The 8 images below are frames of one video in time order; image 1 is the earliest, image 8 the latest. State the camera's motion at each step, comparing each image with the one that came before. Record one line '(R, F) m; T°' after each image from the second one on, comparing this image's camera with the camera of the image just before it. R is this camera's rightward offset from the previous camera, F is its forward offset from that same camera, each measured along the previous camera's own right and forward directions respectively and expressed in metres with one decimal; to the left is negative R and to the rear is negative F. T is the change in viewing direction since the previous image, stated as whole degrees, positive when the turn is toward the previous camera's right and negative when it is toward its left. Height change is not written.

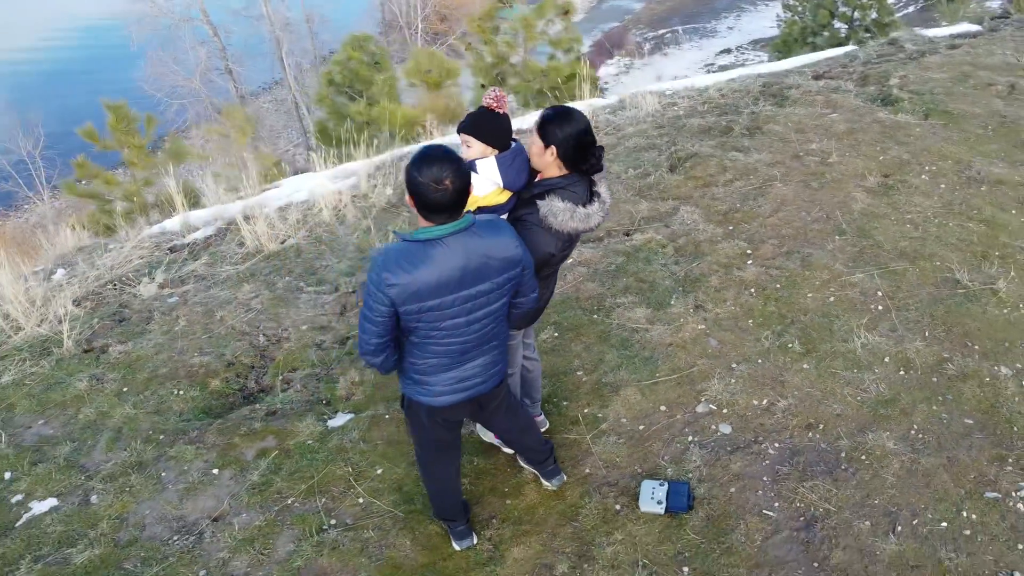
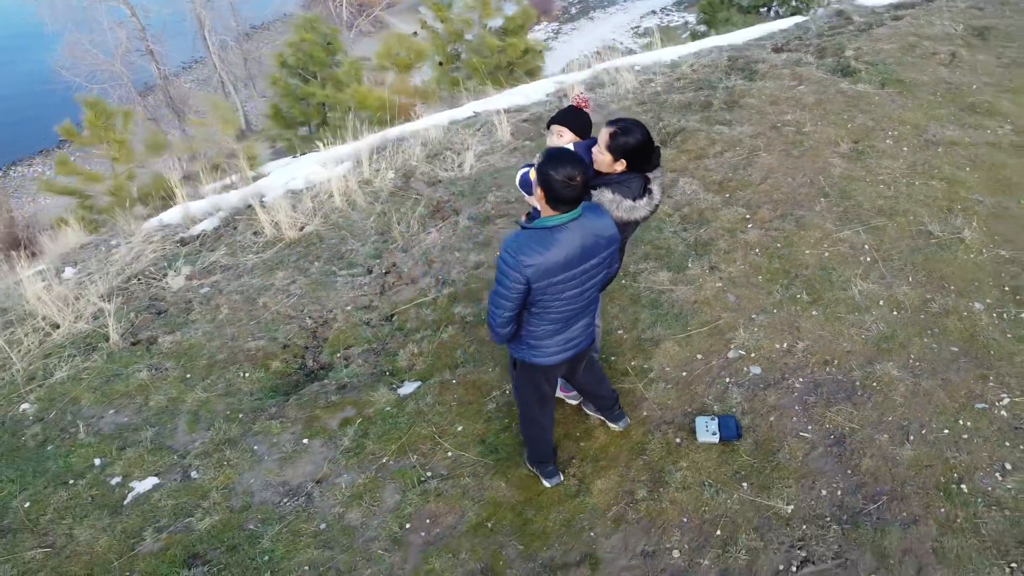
(-0.3, -0.3) m; +5°
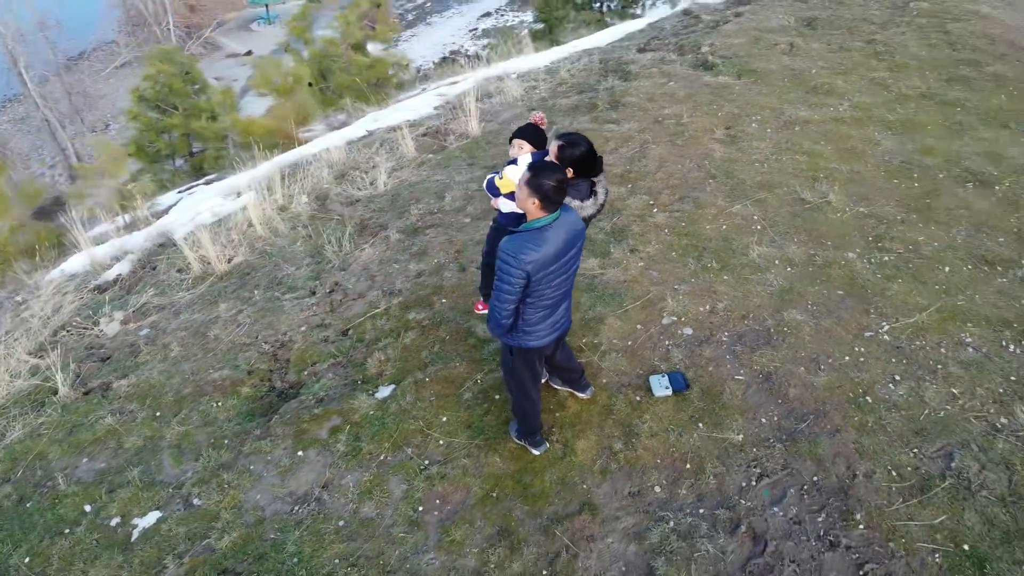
(-0.3, -0.3) m; +10°
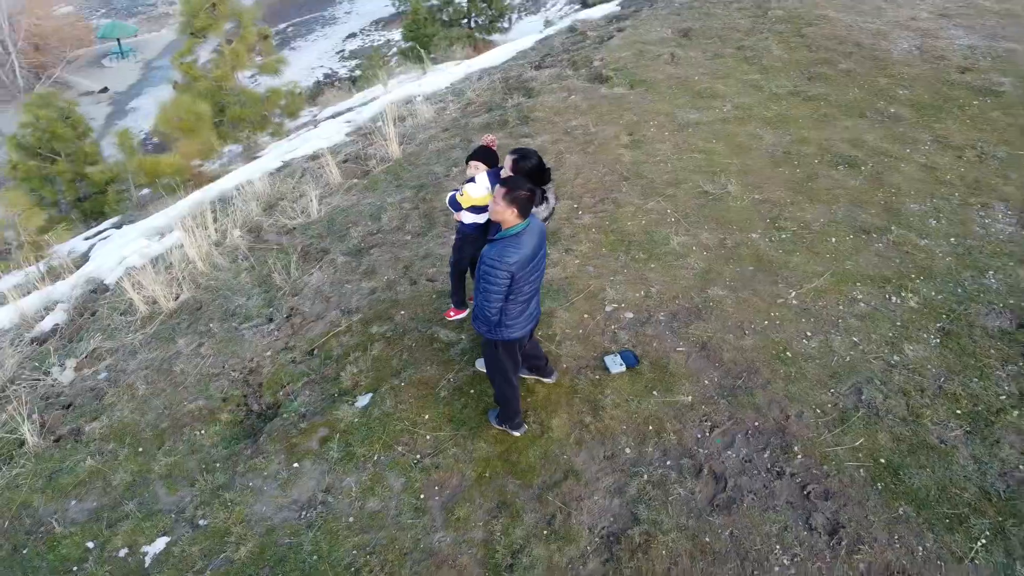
(-0.3, -0.3) m; +8°
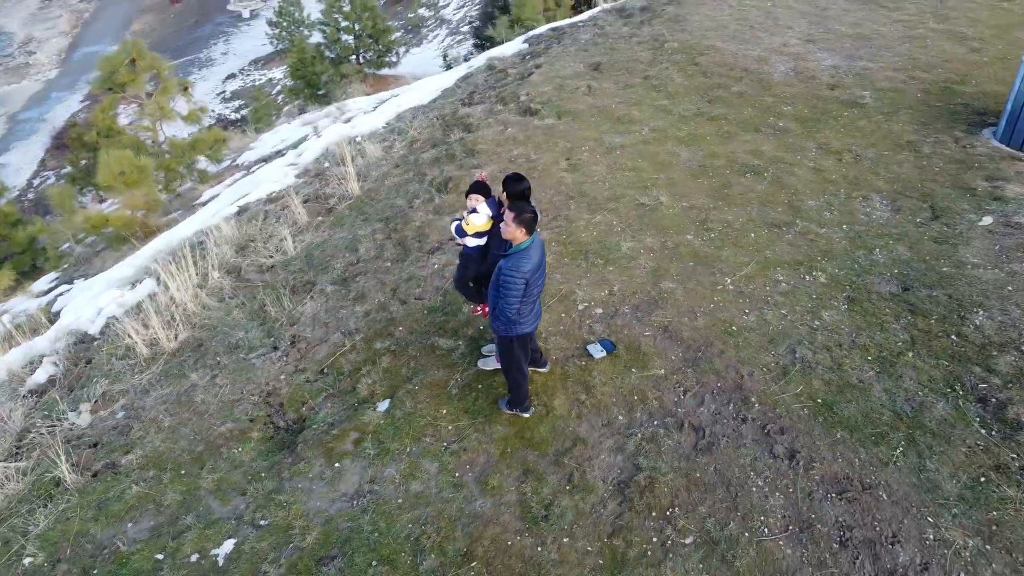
(-0.4, -0.5) m; +8°
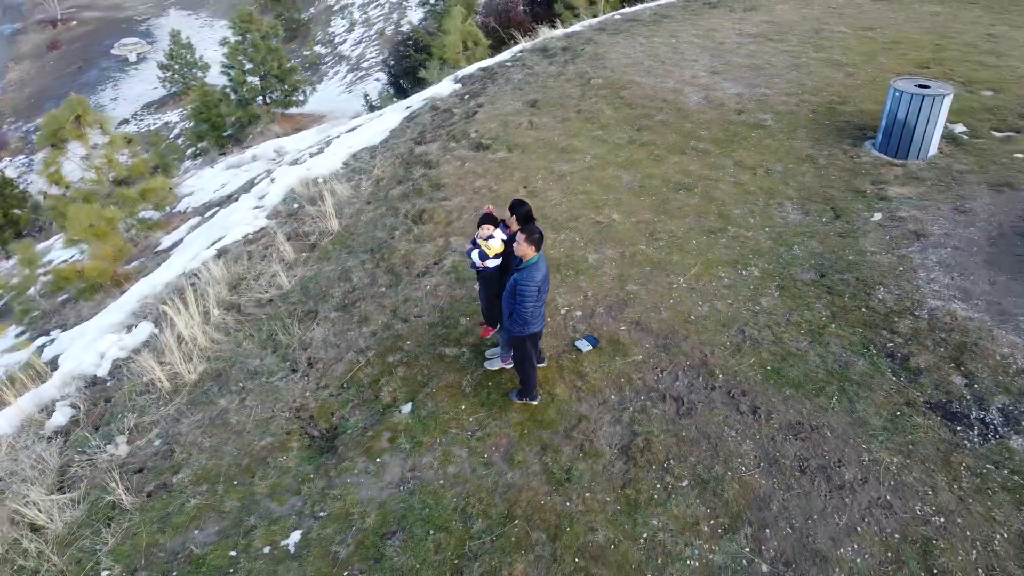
(-0.5, -0.6) m; +7°
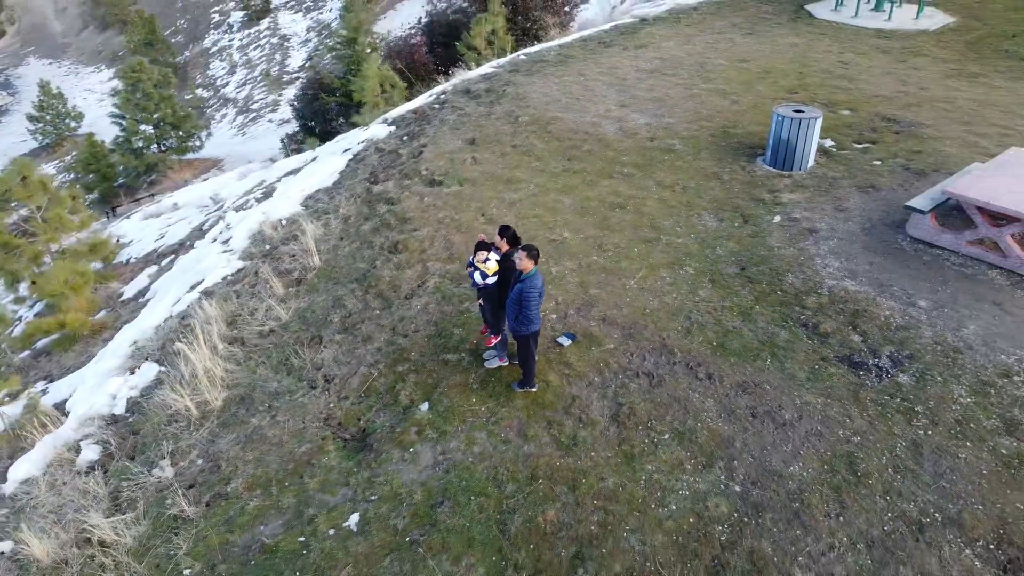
(-0.6, -0.8) m; +8°
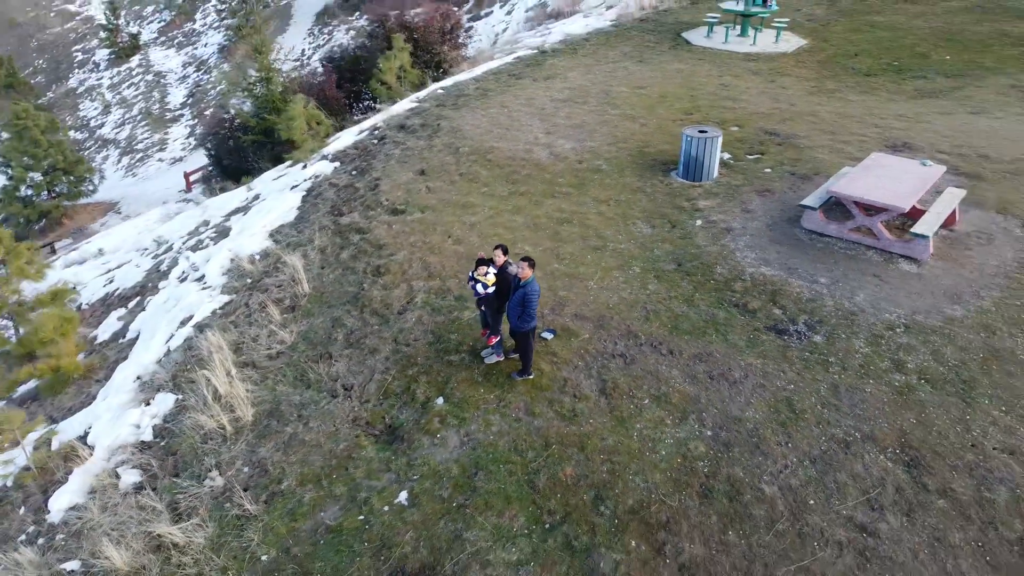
(-0.8, -0.9) m; +8°
